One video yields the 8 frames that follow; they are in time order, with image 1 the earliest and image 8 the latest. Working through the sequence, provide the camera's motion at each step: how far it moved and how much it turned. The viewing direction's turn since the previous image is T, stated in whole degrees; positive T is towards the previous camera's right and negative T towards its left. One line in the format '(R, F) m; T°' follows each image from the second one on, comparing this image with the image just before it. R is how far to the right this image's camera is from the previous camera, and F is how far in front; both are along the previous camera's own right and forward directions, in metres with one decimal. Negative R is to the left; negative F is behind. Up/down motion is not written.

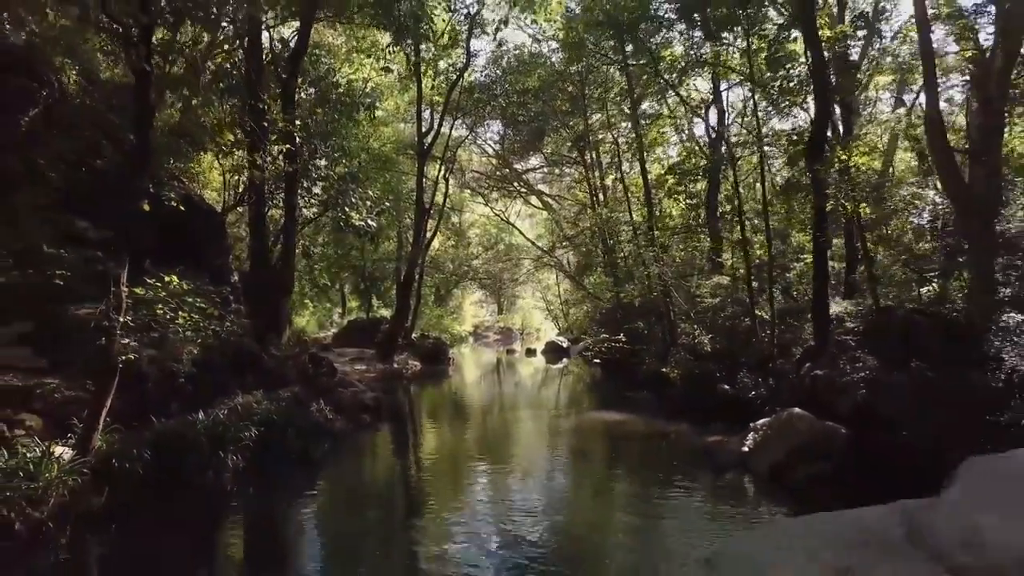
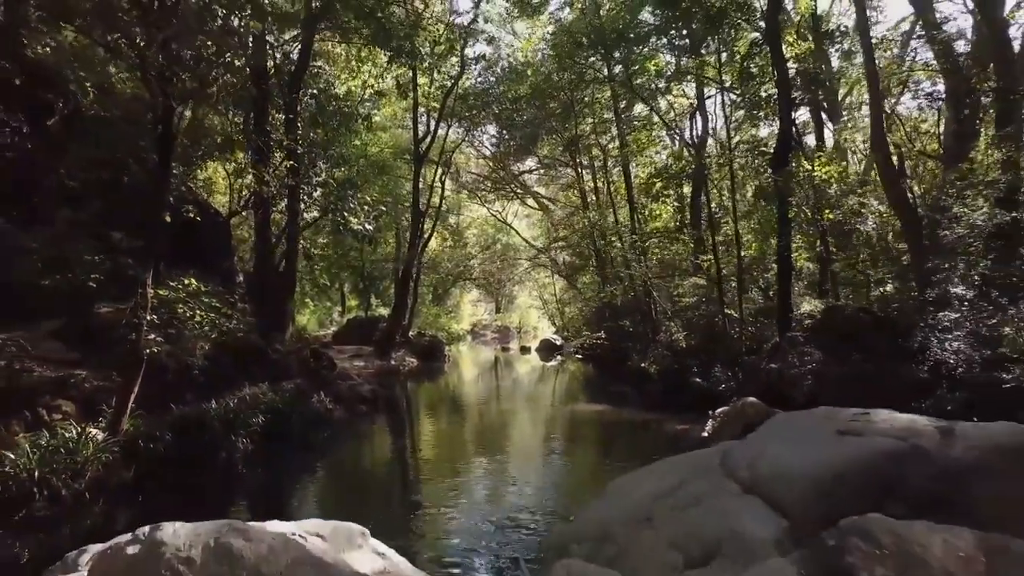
(+0.3, -1.0) m; 0°
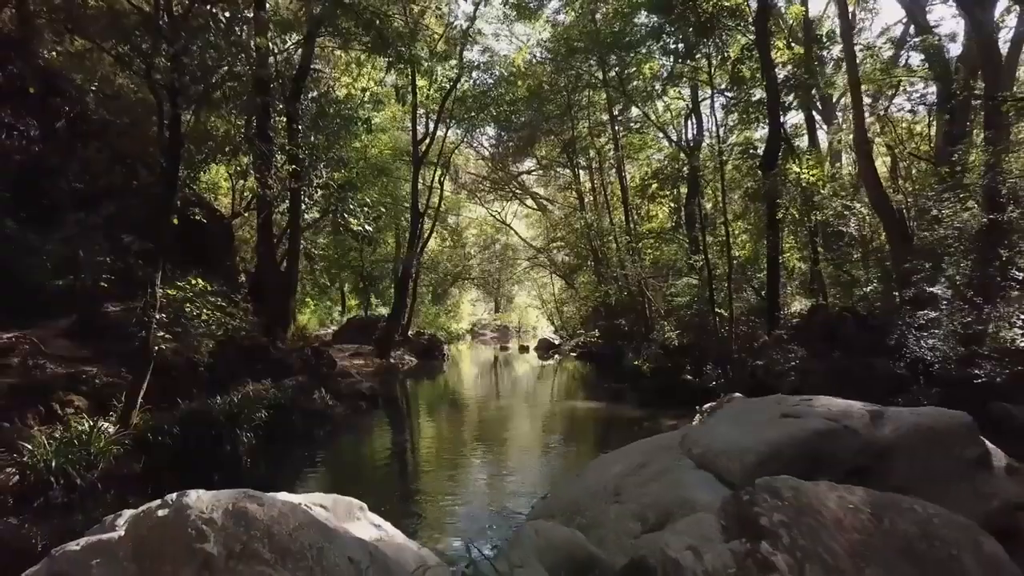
(+0.1, -0.4) m; 0°
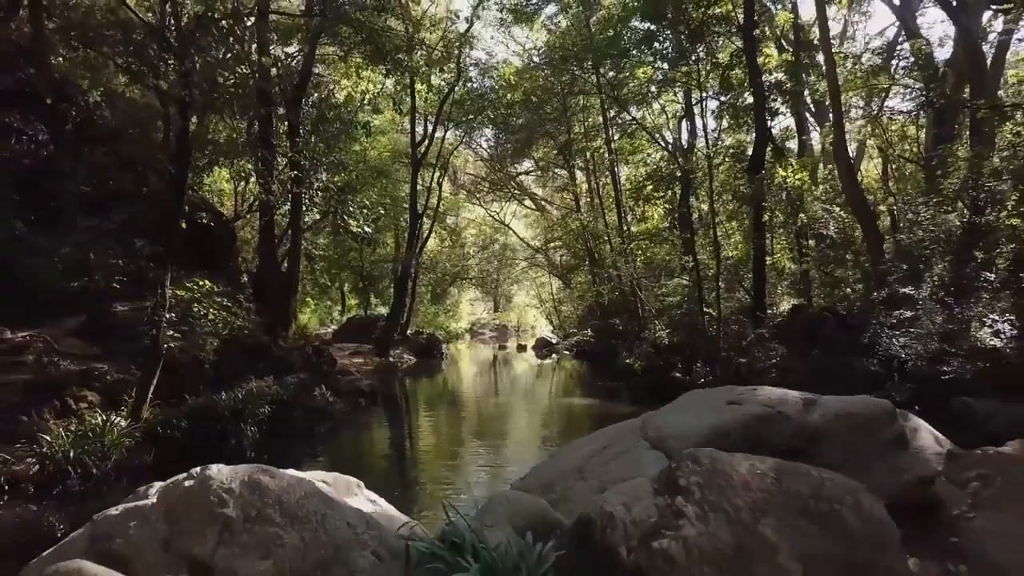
(+0.1, -0.5) m; 0°
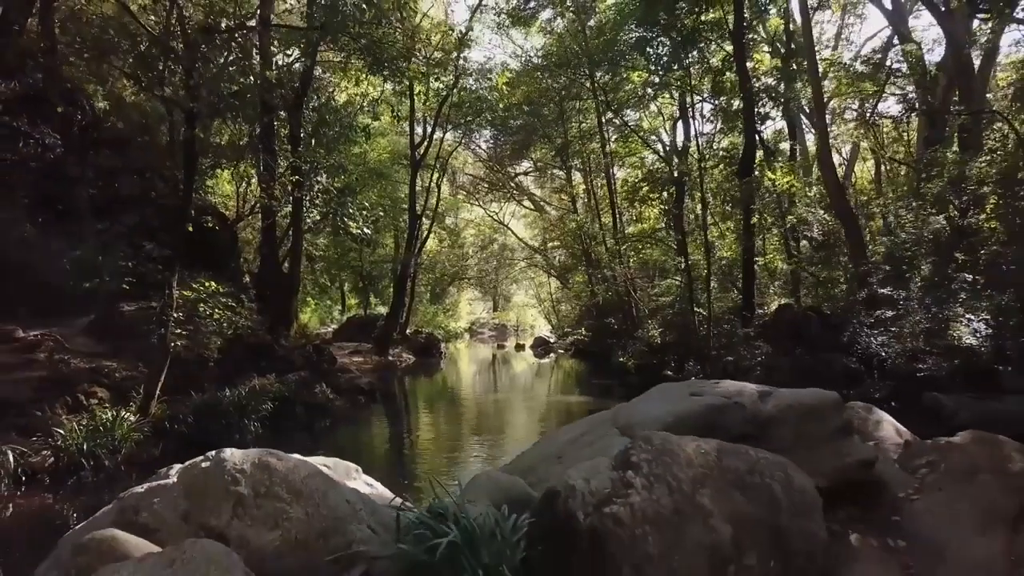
(+0.1, -0.4) m; 0°
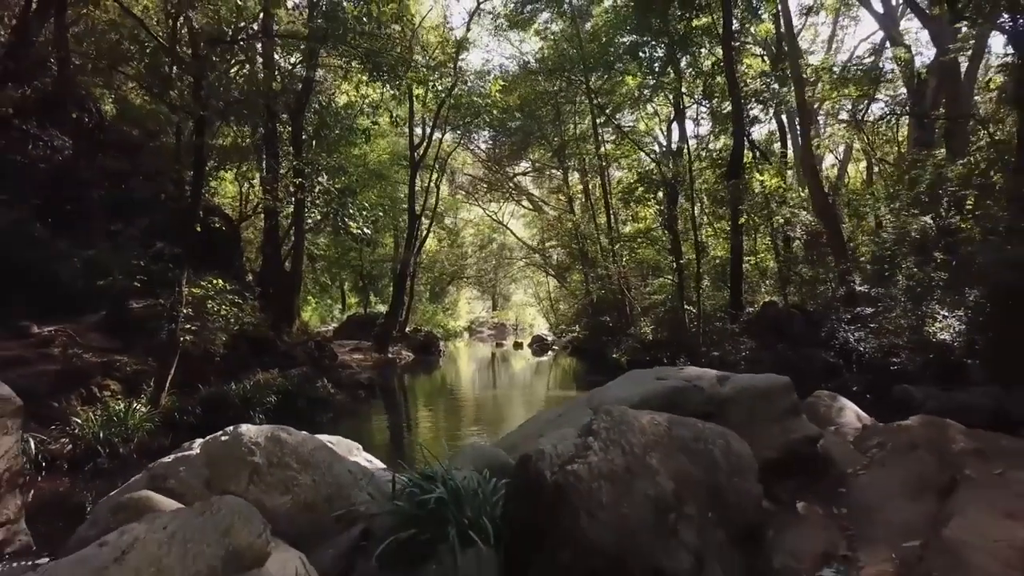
(+0.1, -0.5) m; 0°
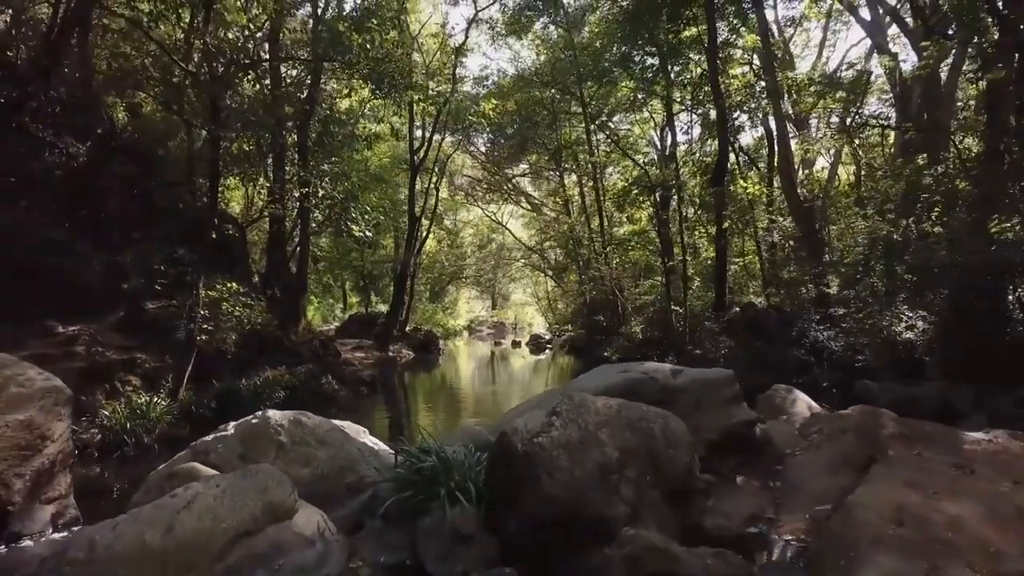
(+0.1, -0.8) m; 0°
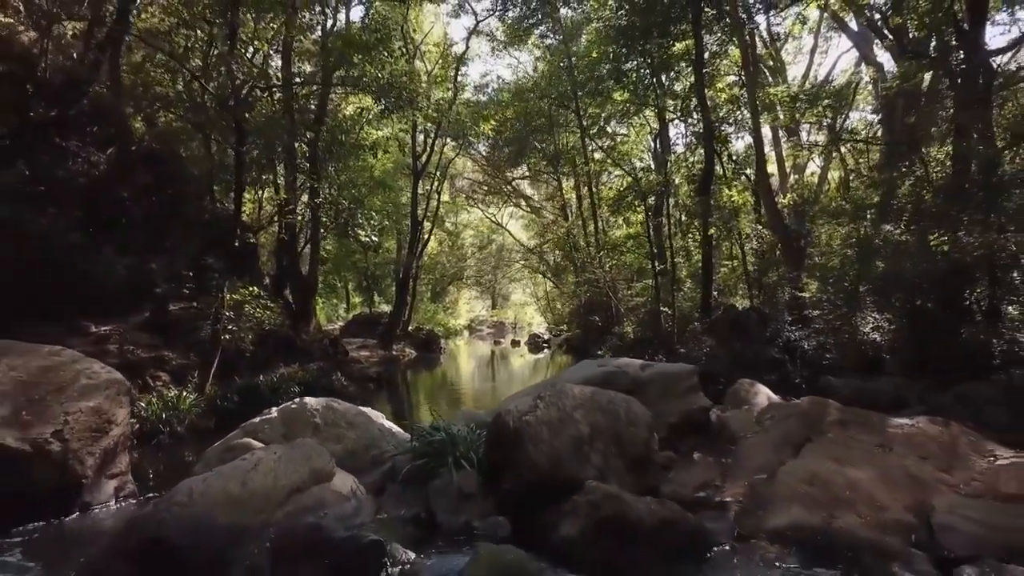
(0.0, -1.0) m; 0°
